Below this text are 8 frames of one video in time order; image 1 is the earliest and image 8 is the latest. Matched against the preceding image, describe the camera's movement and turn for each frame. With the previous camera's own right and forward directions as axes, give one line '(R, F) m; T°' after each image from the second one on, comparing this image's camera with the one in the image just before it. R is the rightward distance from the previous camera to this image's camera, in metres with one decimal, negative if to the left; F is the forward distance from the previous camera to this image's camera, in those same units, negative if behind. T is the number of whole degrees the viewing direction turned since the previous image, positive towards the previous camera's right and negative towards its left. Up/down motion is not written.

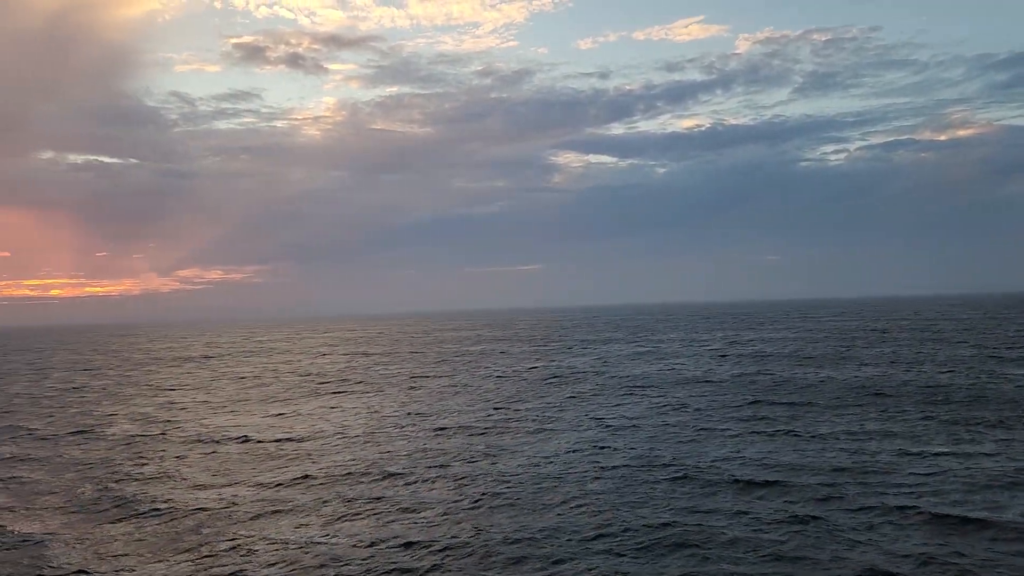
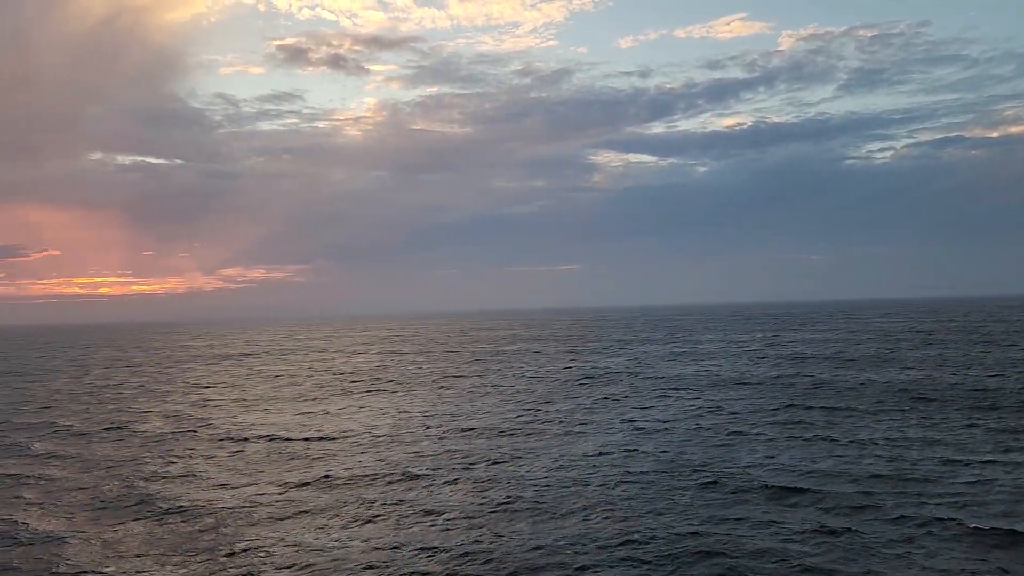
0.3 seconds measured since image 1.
(+0.4, +0.5) m; -3°
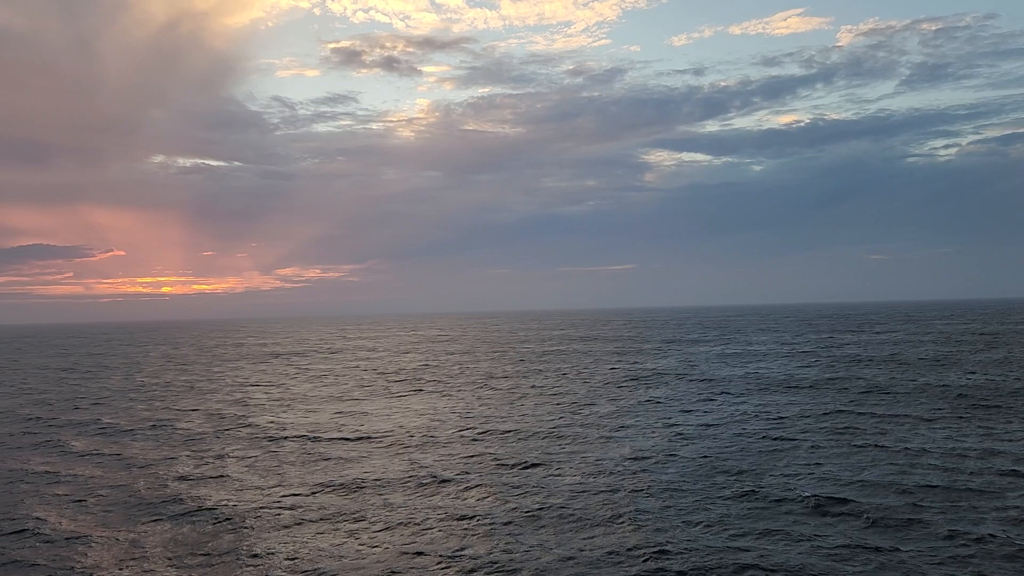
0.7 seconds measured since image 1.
(+0.5, +0.7) m; -3°
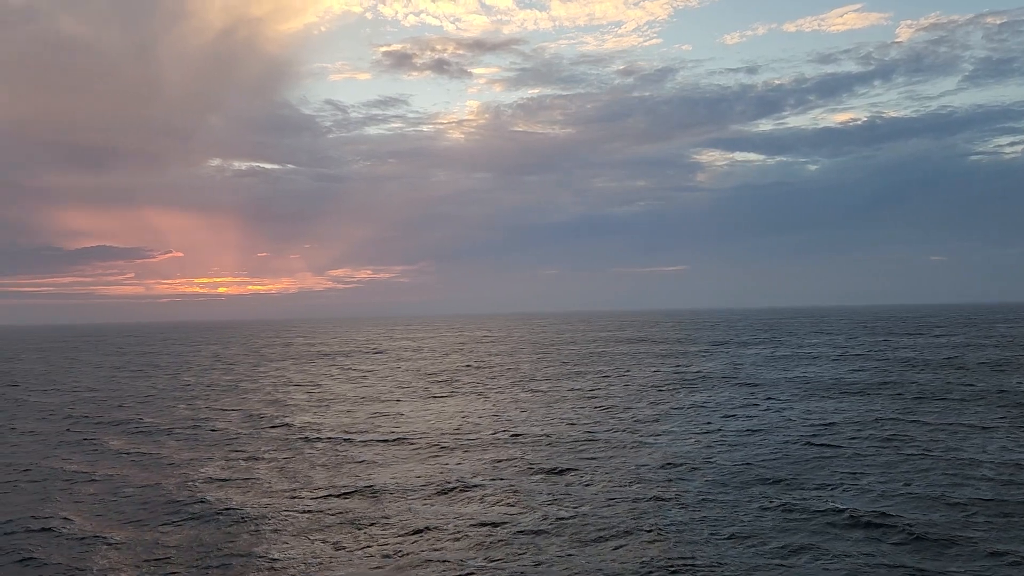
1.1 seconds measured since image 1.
(+0.6, +0.6) m; -3°
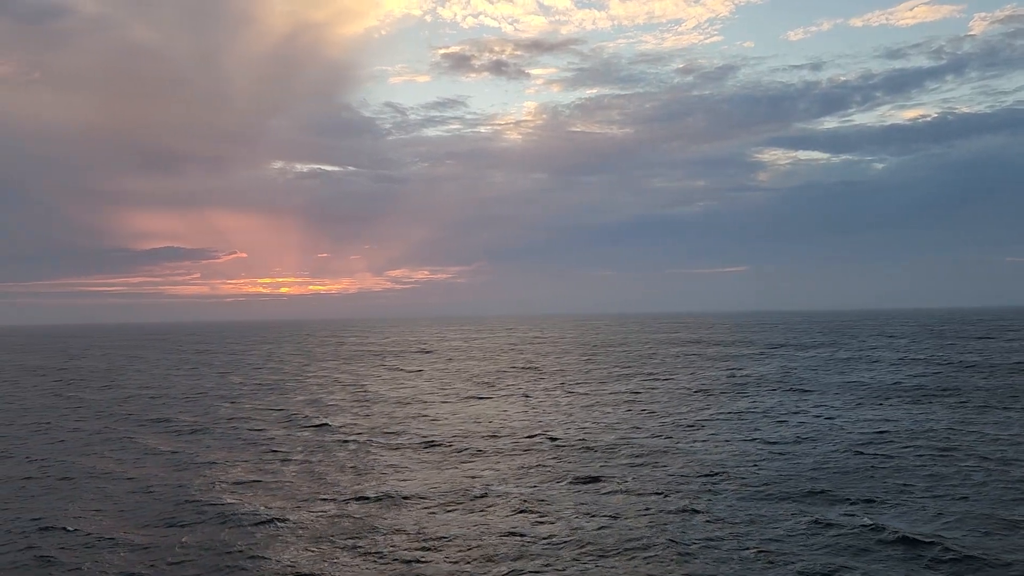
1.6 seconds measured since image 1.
(+0.8, +0.8) m; -4°
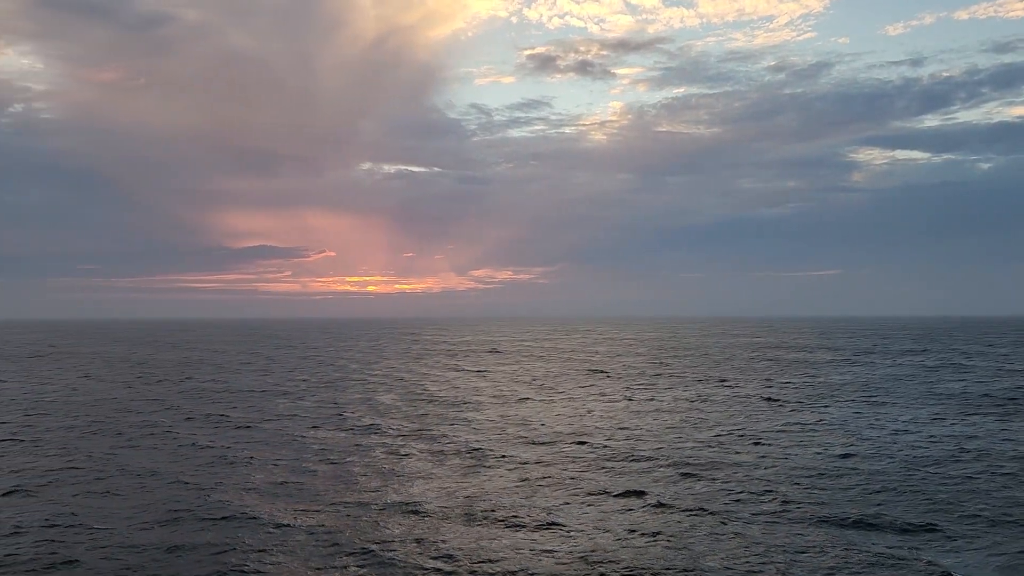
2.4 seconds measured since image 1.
(+1.2, +1.0) m; -6°
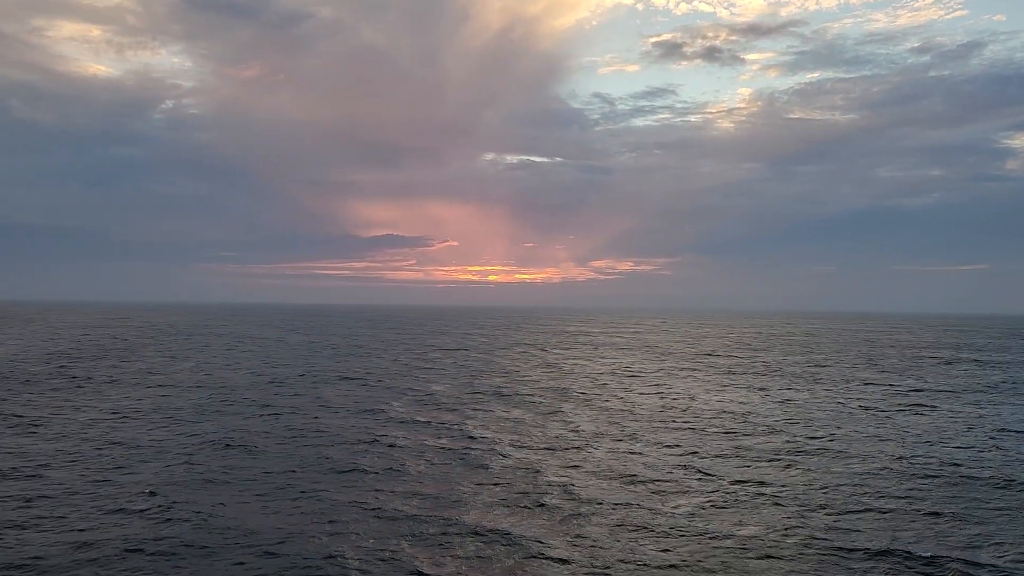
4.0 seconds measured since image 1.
(+2.2, +1.3) m; -8°
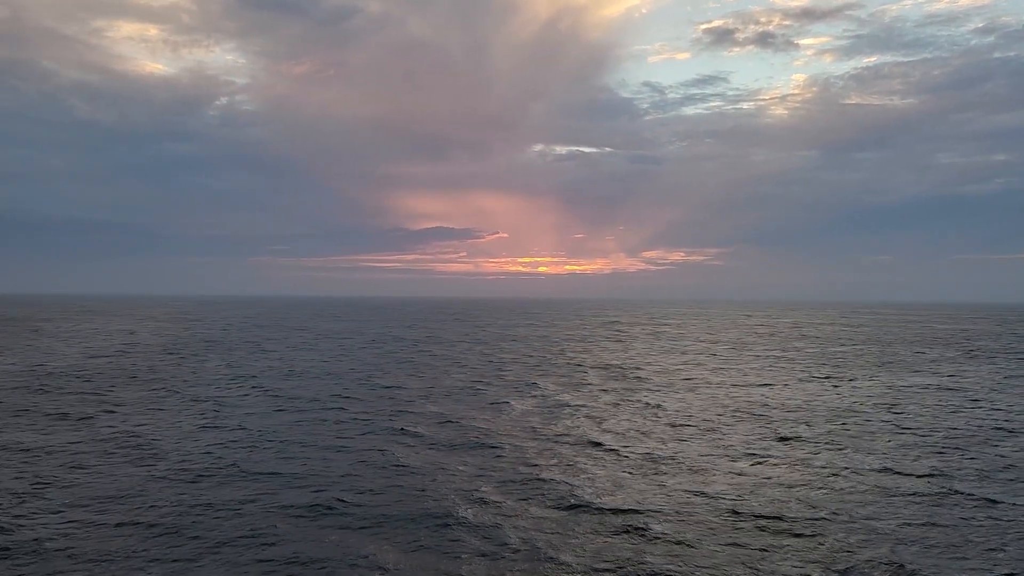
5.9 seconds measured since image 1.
(+2.3, +0.8) m; -3°
